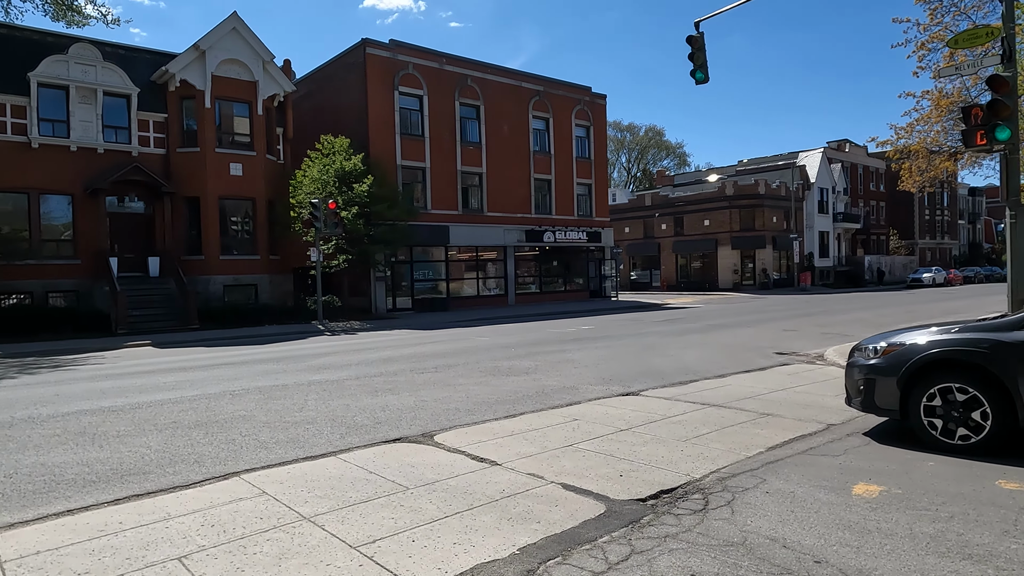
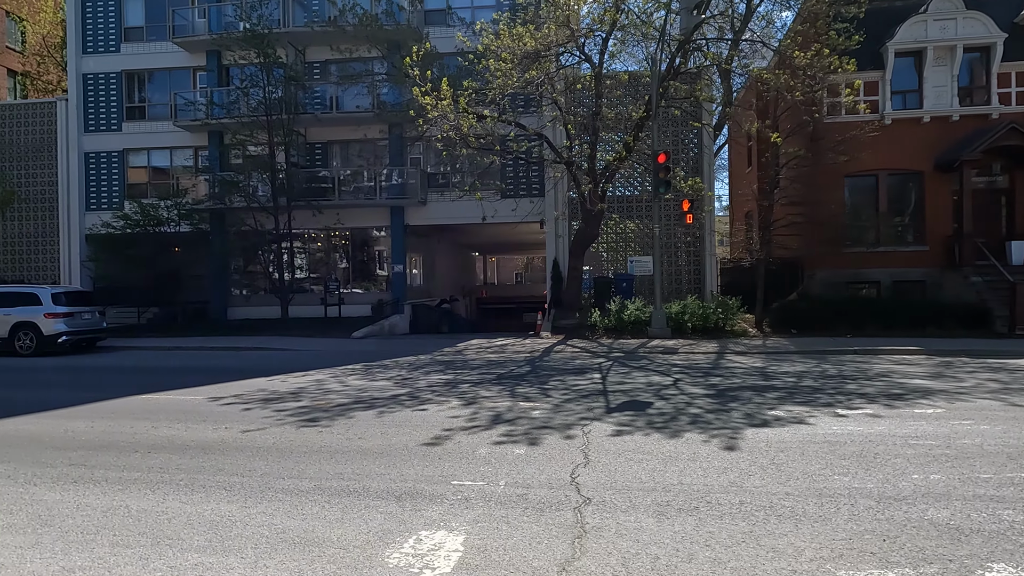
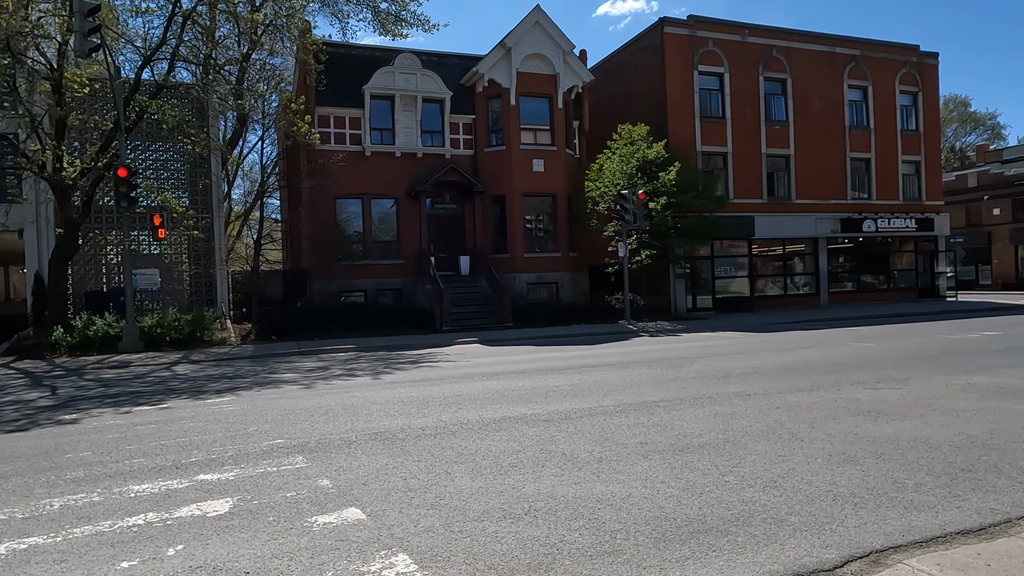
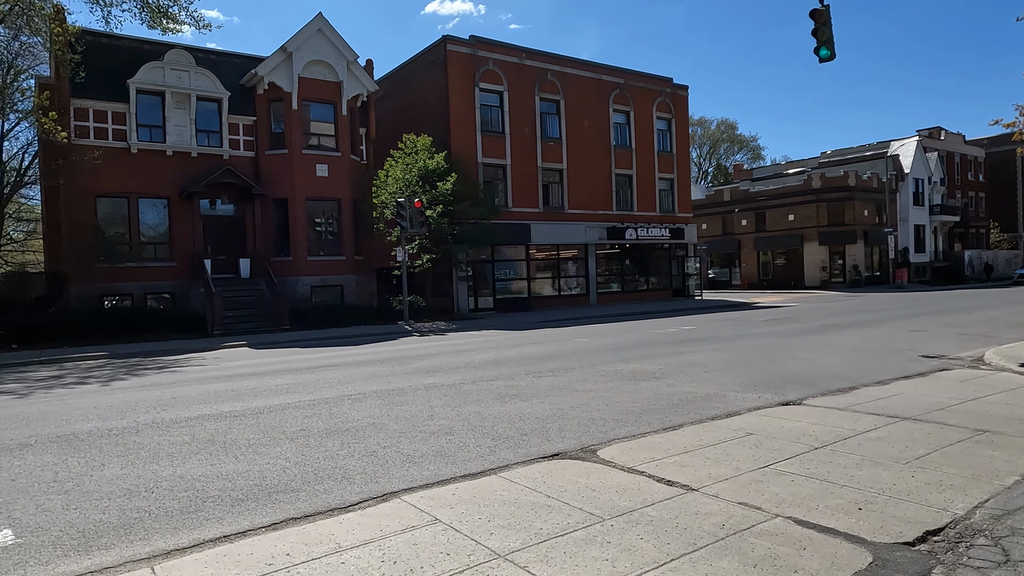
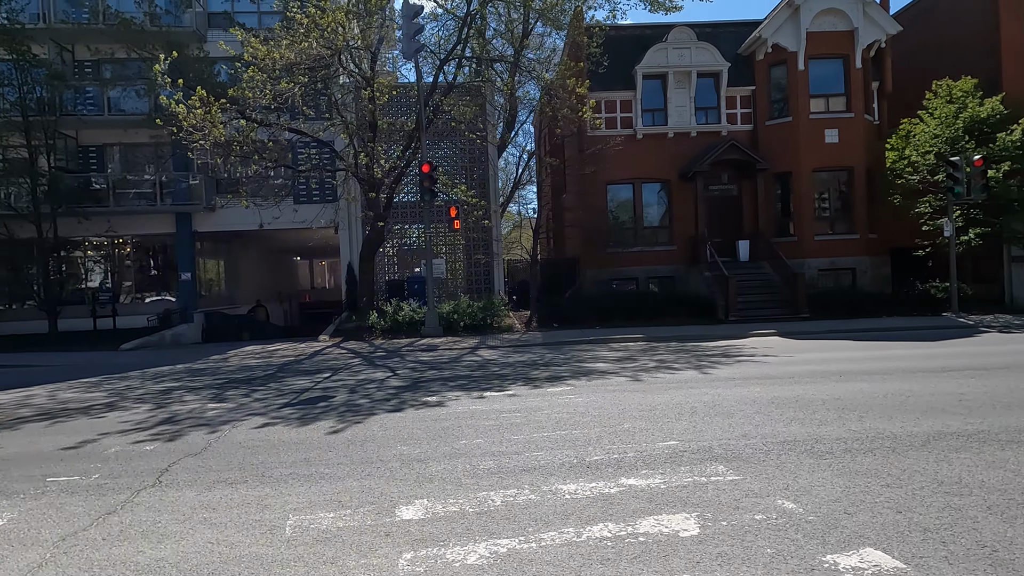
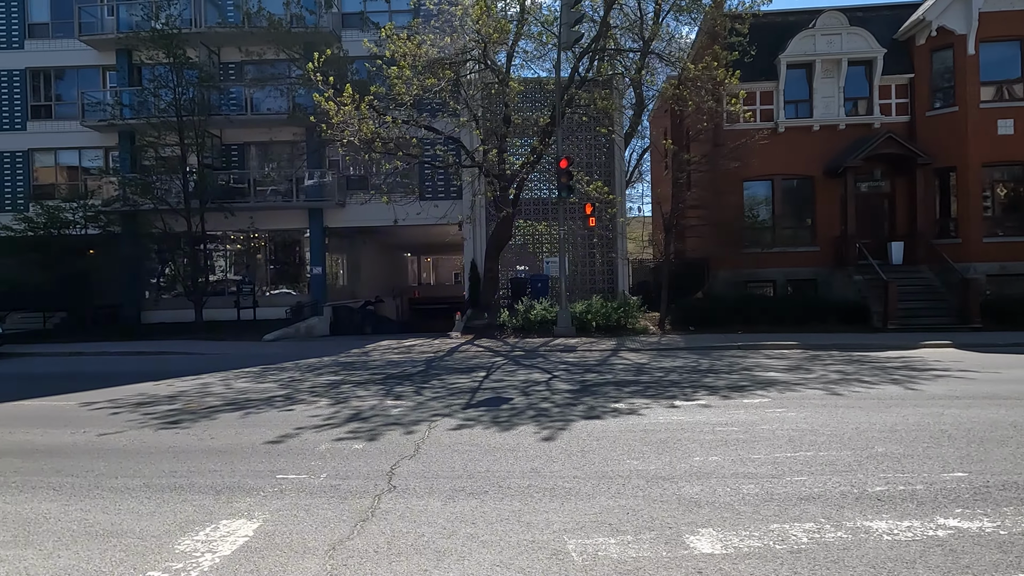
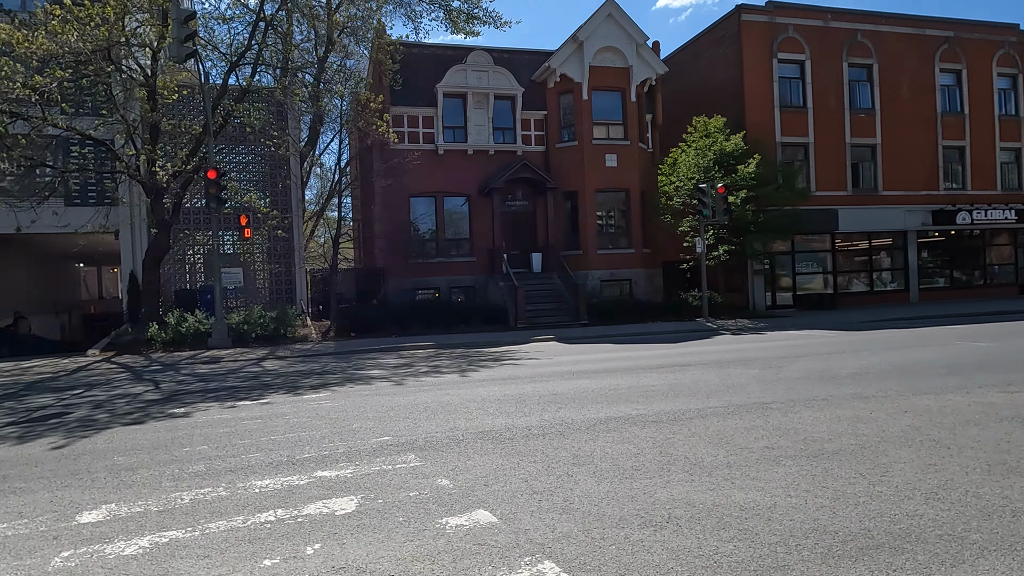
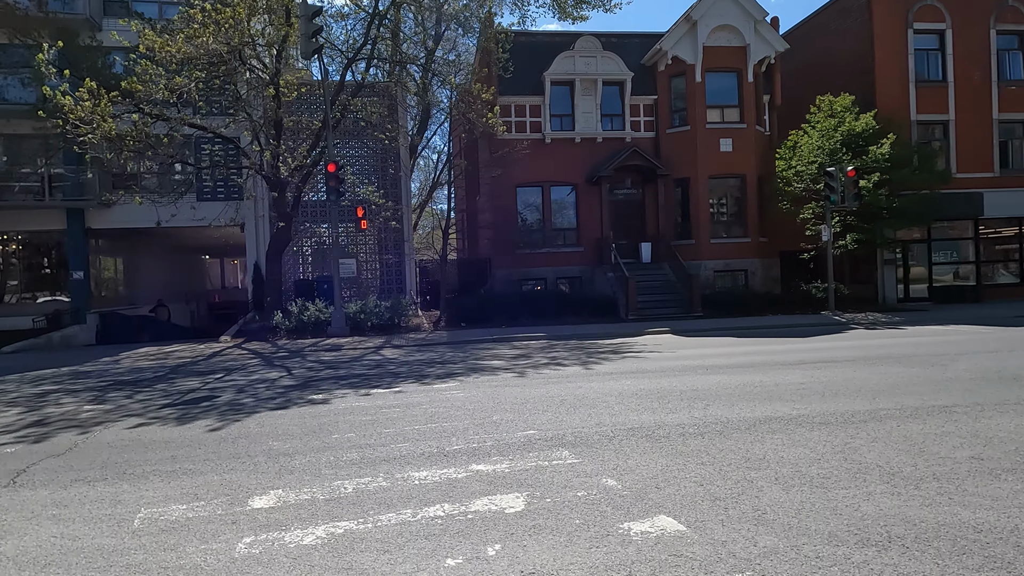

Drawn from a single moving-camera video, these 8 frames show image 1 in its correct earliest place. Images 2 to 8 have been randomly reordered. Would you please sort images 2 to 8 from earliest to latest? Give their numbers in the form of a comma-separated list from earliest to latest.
4, 3, 7, 8, 5, 6, 2
